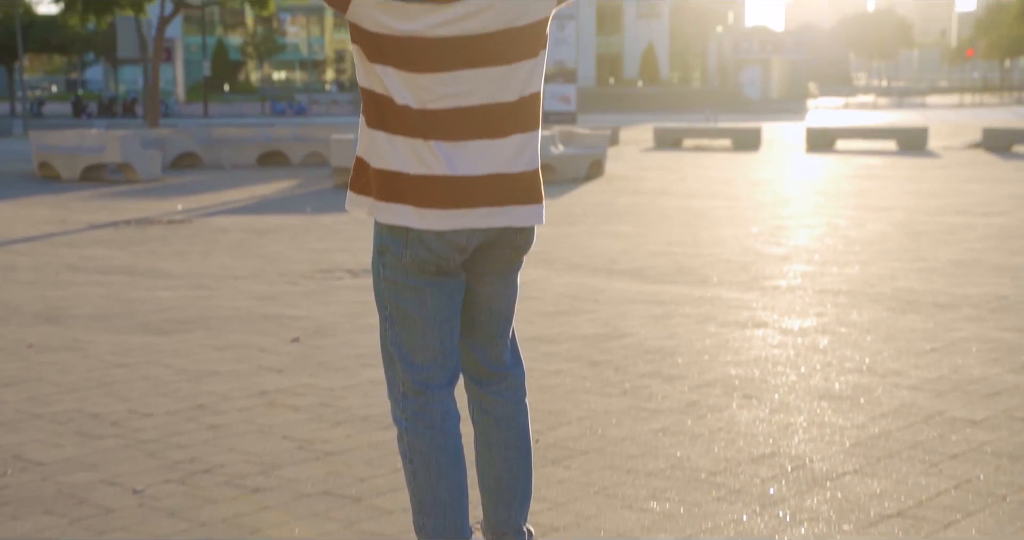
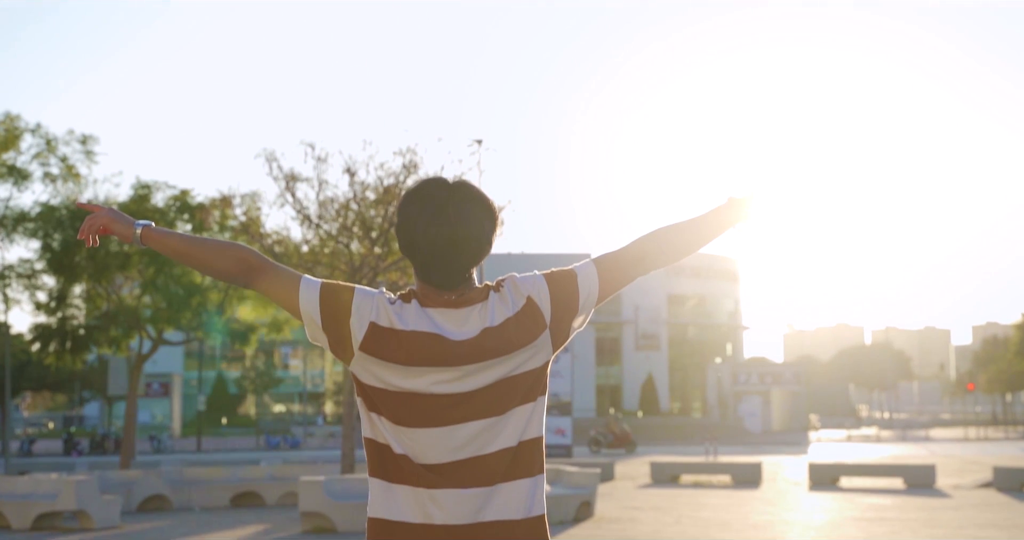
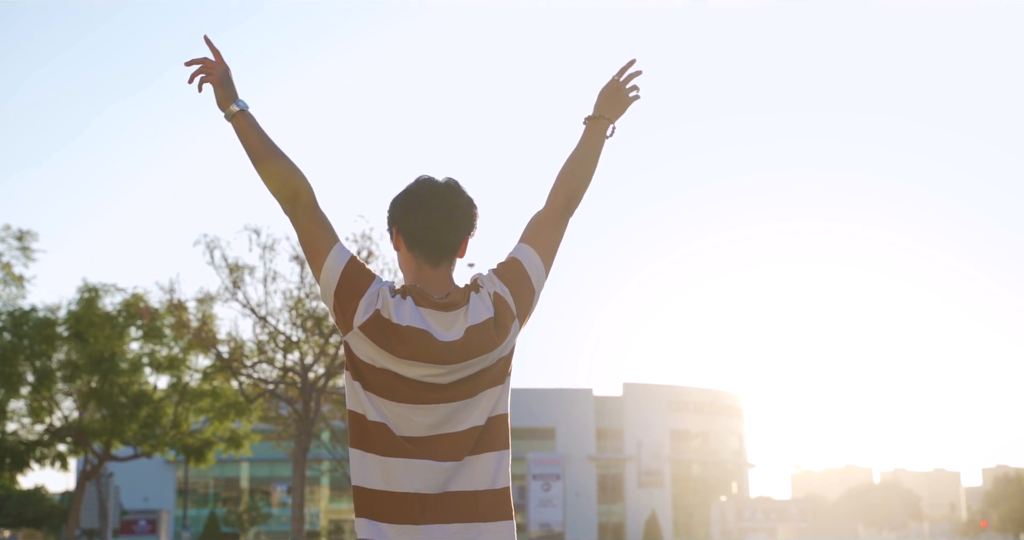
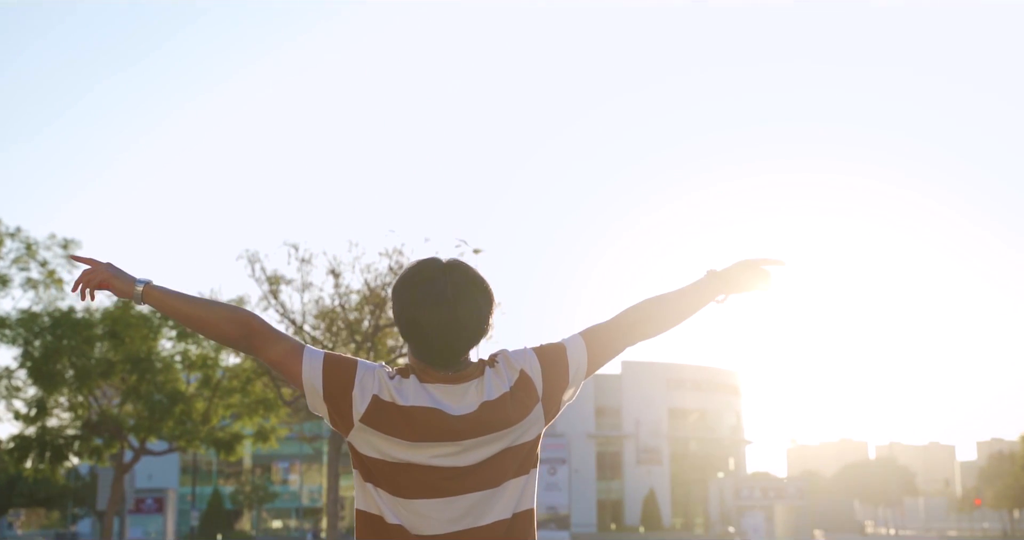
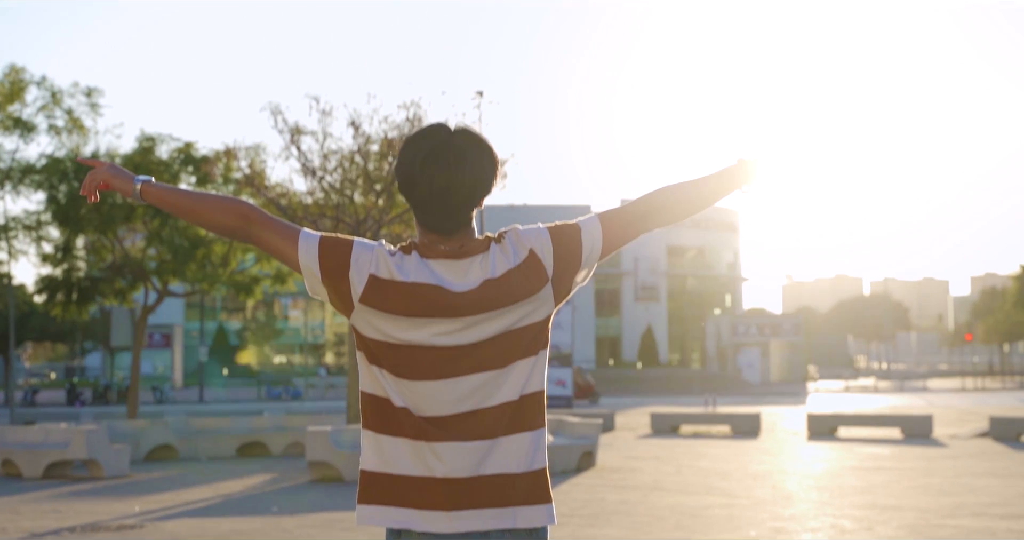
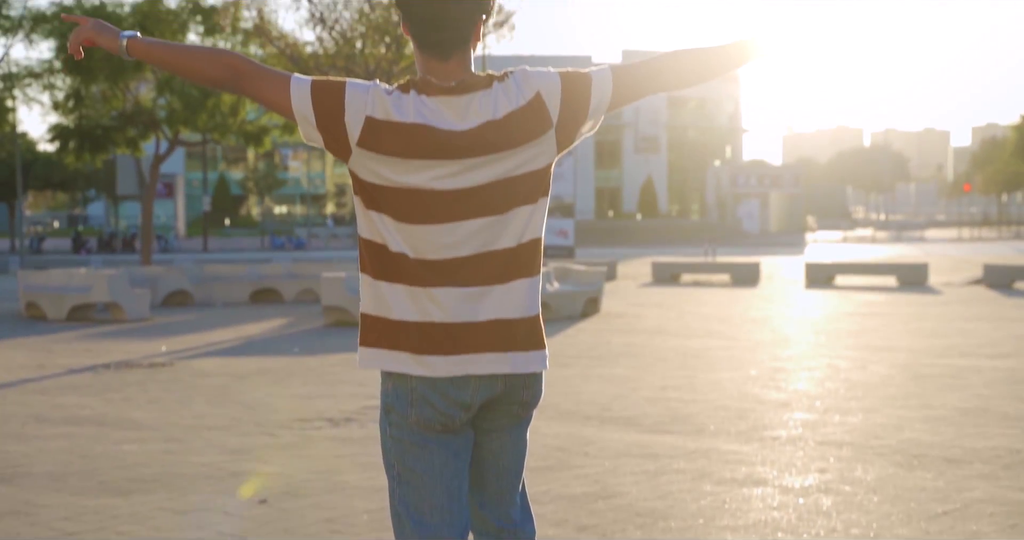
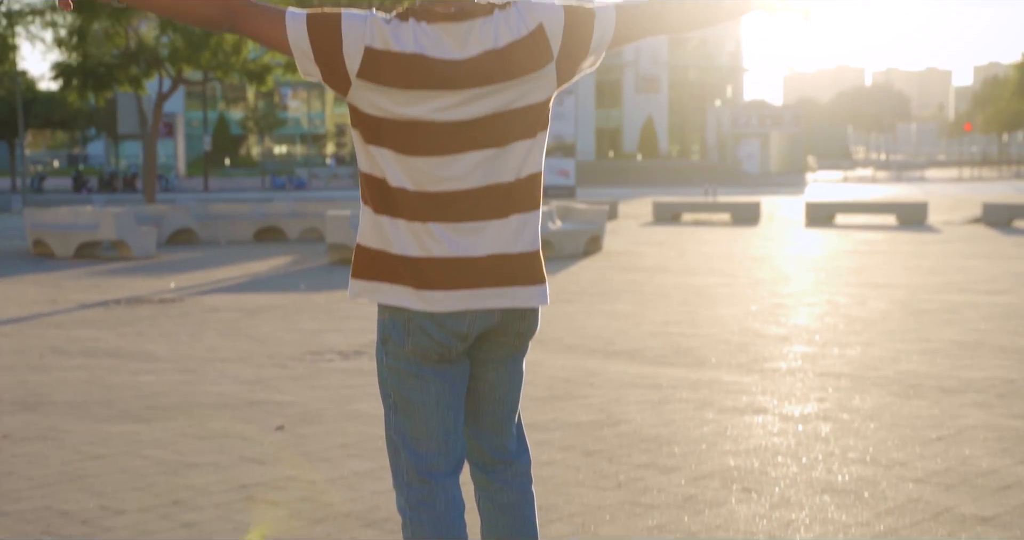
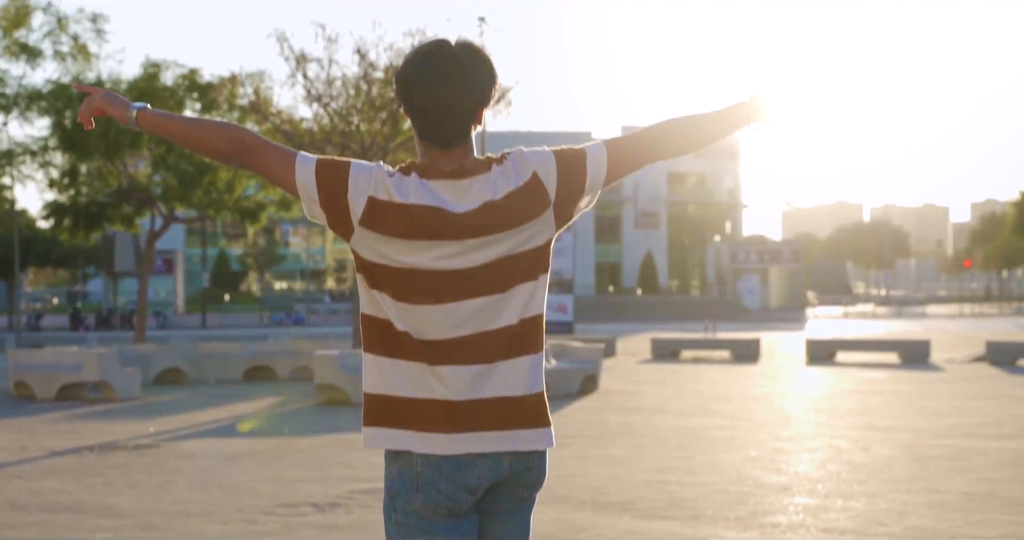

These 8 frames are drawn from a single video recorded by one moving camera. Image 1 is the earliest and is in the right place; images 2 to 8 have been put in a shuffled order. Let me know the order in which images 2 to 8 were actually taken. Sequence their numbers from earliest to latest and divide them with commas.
7, 6, 8, 5, 2, 4, 3
